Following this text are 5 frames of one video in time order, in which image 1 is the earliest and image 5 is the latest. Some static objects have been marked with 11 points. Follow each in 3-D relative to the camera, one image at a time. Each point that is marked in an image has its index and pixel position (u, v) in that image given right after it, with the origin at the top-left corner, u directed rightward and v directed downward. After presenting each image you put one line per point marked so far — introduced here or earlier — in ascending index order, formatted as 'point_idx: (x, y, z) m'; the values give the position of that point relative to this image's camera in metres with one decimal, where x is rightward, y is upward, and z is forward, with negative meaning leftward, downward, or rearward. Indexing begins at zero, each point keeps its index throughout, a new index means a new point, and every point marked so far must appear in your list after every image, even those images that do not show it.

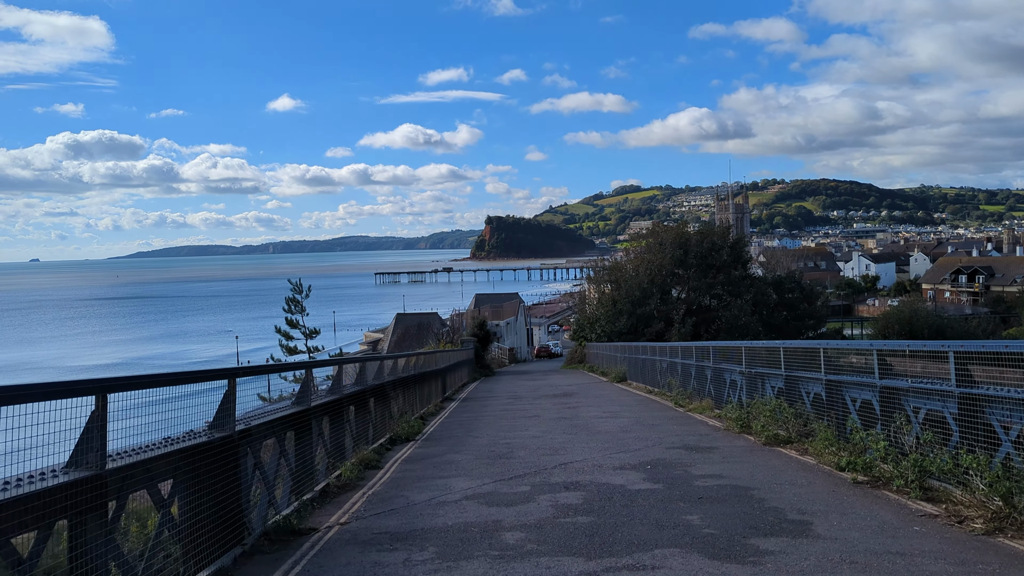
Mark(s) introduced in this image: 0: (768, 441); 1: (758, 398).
0: (+3.4, -2.0, +10.3) m
1: (+3.8, -1.7, +11.9) m
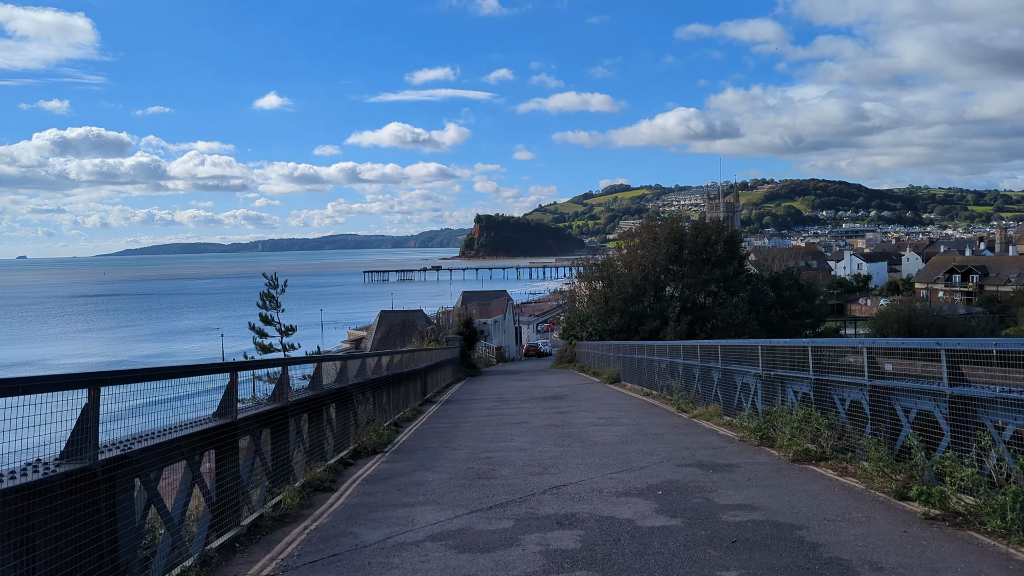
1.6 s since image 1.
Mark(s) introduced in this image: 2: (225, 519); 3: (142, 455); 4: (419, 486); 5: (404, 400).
0: (+3.2, -1.9, +8.7) m
1: (+3.5, -1.6, +10.4) m
2: (-2.2, -1.8, +6.0) m
3: (-2.3, -1.0, +4.8) m
4: (-0.9, -2.0, +7.9) m
5: (-2.3, -2.3, +16.2) m
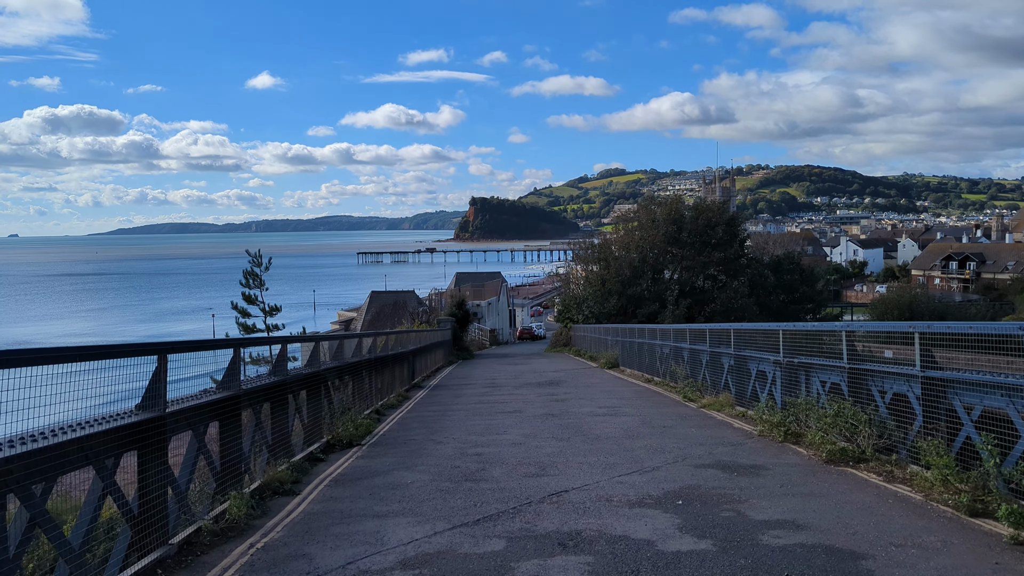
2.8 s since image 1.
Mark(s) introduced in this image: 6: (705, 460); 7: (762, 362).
0: (+3.1, -1.7, +7.6) m
1: (+3.5, -1.3, +9.3) m
2: (-2.3, -1.6, +4.9) m
3: (-2.3, -0.8, +3.7) m
4: (-1.0, -1.7, +6.7) m
5: (-2.4, -1.9, +15.1) m
6: (+1.9, -1.7, +7.7) m
7: (+3.5, -1.1, +11.0) m
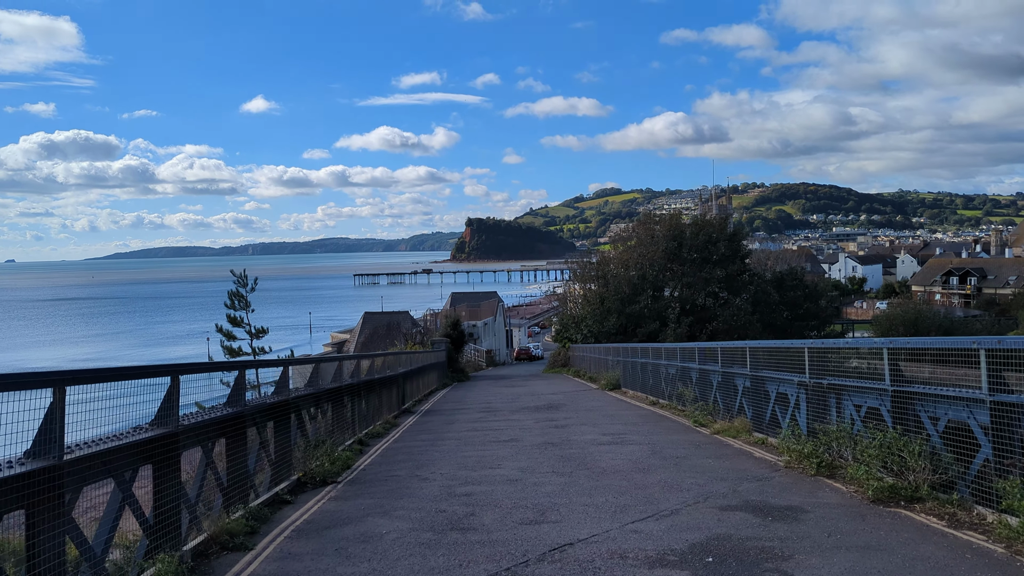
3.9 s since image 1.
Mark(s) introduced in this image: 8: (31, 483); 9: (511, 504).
0: (+3.1, -1.8, +6.6) m
1: (+3.4, -1.4, +8.2) m
2: (-2.3, -1.6, +3.8) m
3: (-2.4, -0.9, +2.6) m
4: (-1.1, -1.9, +5.7) m
5: (-2.5, -2.2, +14.0) m
6: (+1.9, -1.8, +6.6) m
7: (+3.5, -1.2, +9.9) m
8: (-2.4, -1.0, +3.9) m
9: (0.0, -1.8, +6.6) m
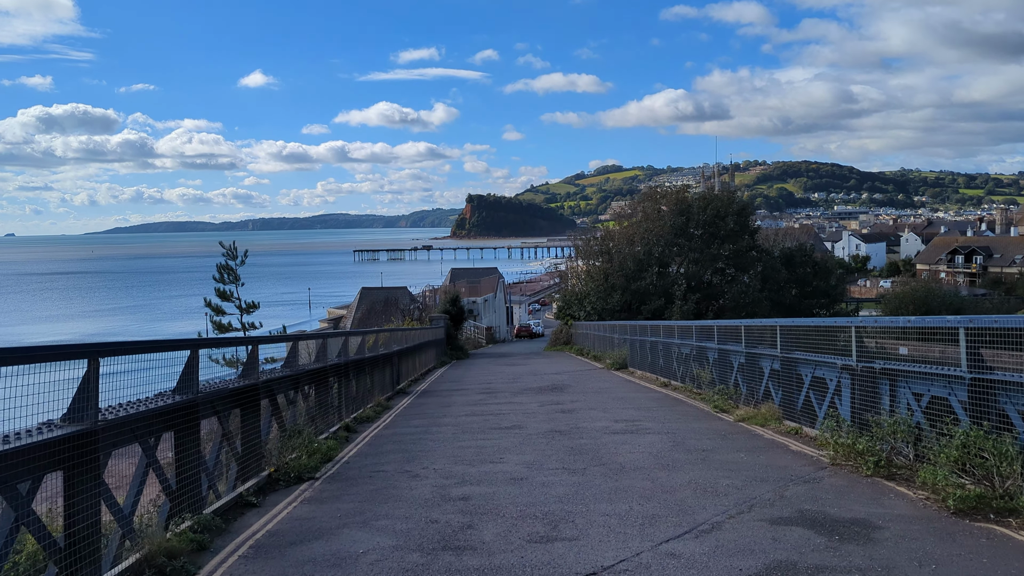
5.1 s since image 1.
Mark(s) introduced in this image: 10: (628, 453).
0: (+3.1, -1.5, +5.5) m
1: (+3.4, -1.1, +7.1) m
2: (-2.3, -1.4, +2.7) m
3: (-2.3, -0.7, +1.5) m
4: (-1.0, -1.6, +4.6) m
5: (-2.4, -1.7, +12.9) m
6: (+1.9, -1.6, +5.5) m
7: (+3.5, -0.9, +8.8) m
8: (-2.3, -0.8, +2.7) m
9: (0.0, -1.6, +5.5) m
10: (+1.2, -1.7, +7.9) m
